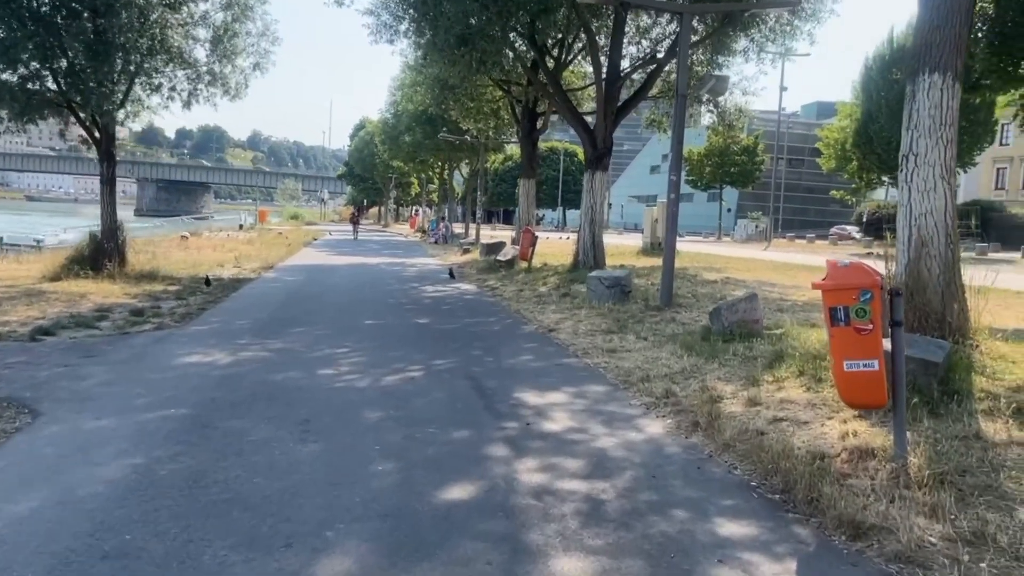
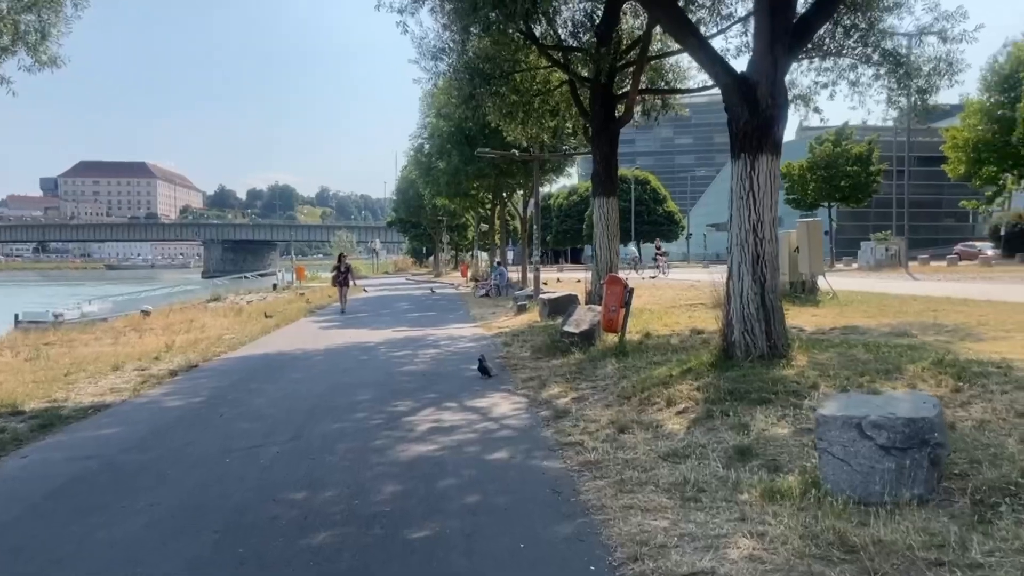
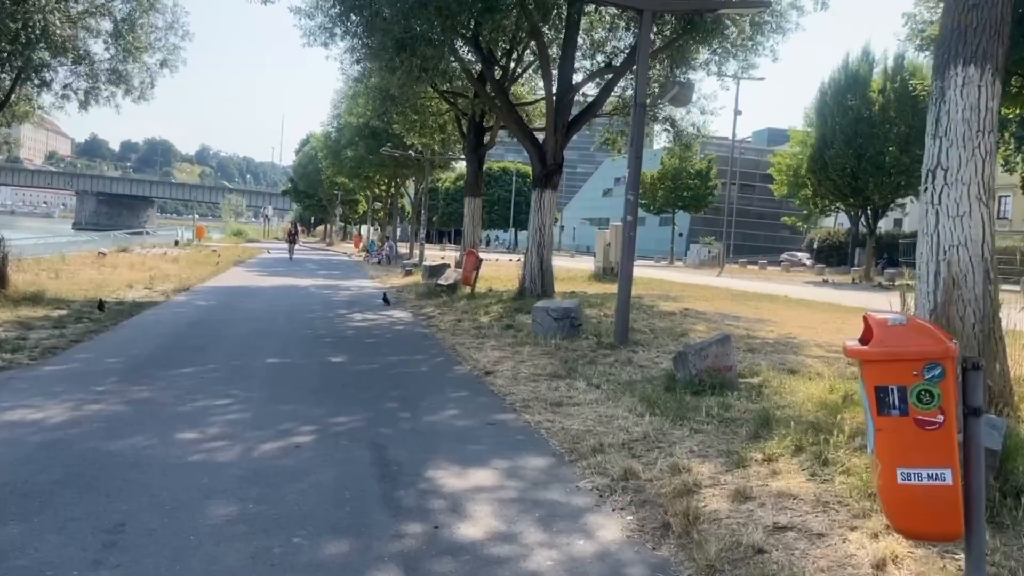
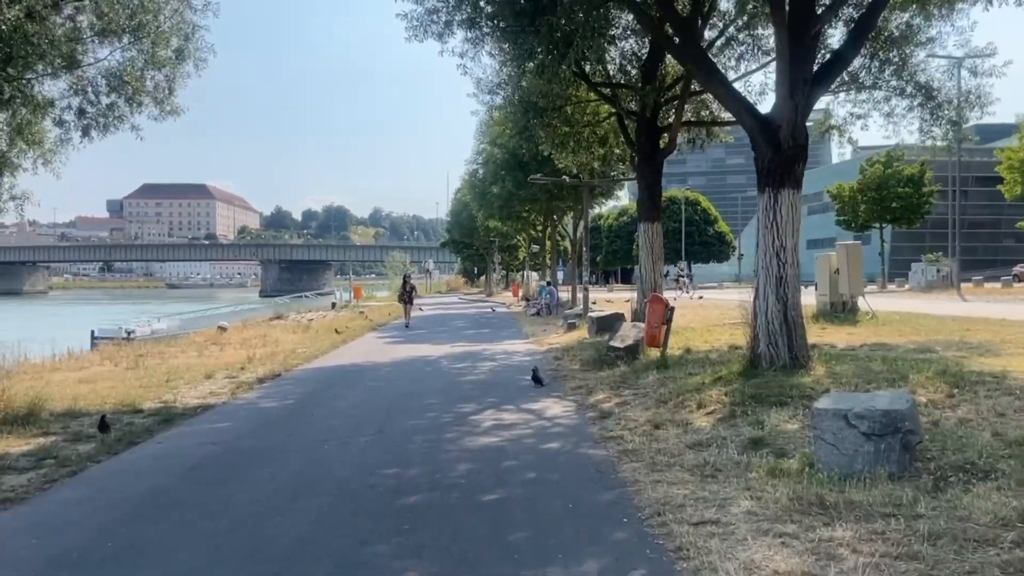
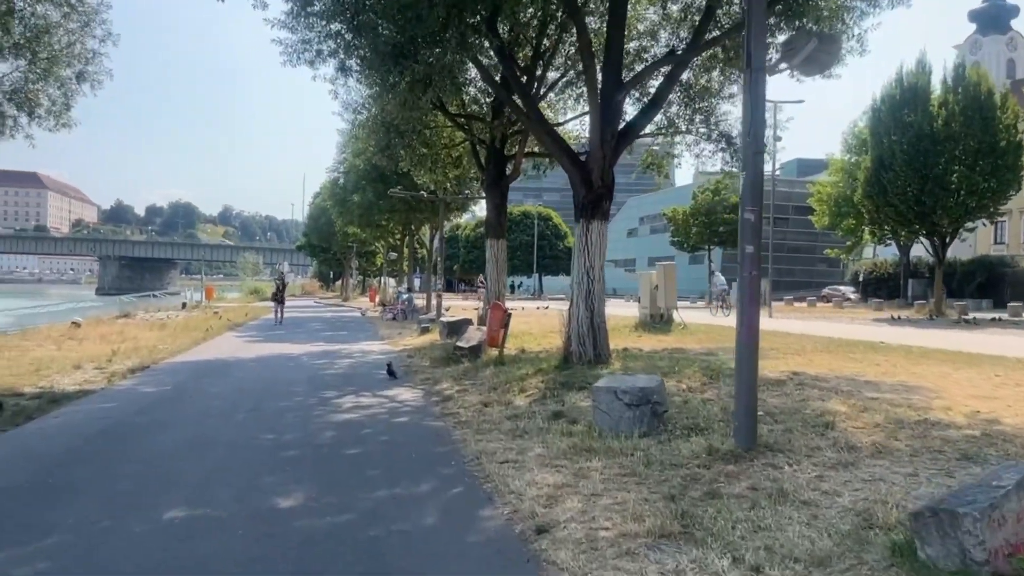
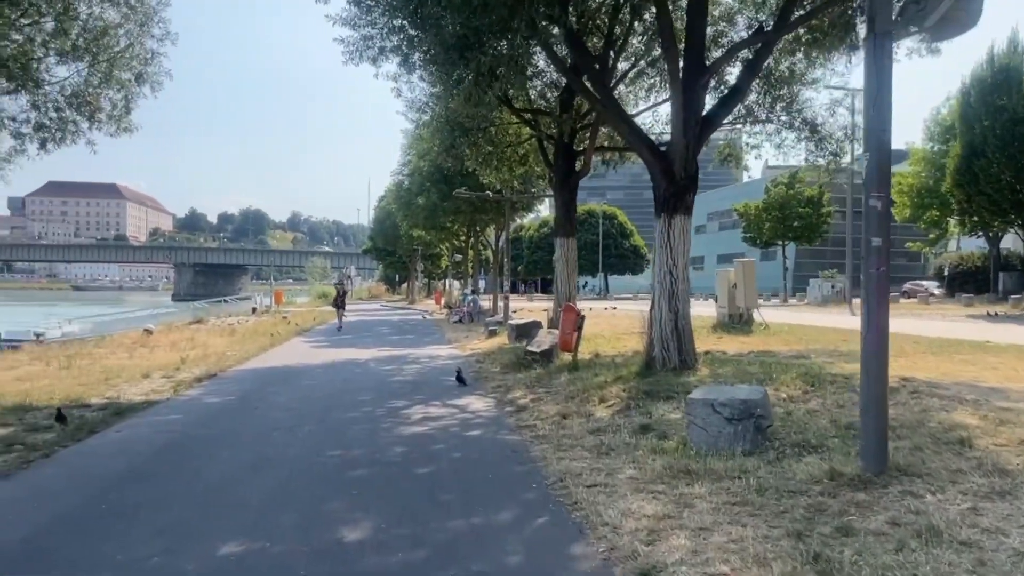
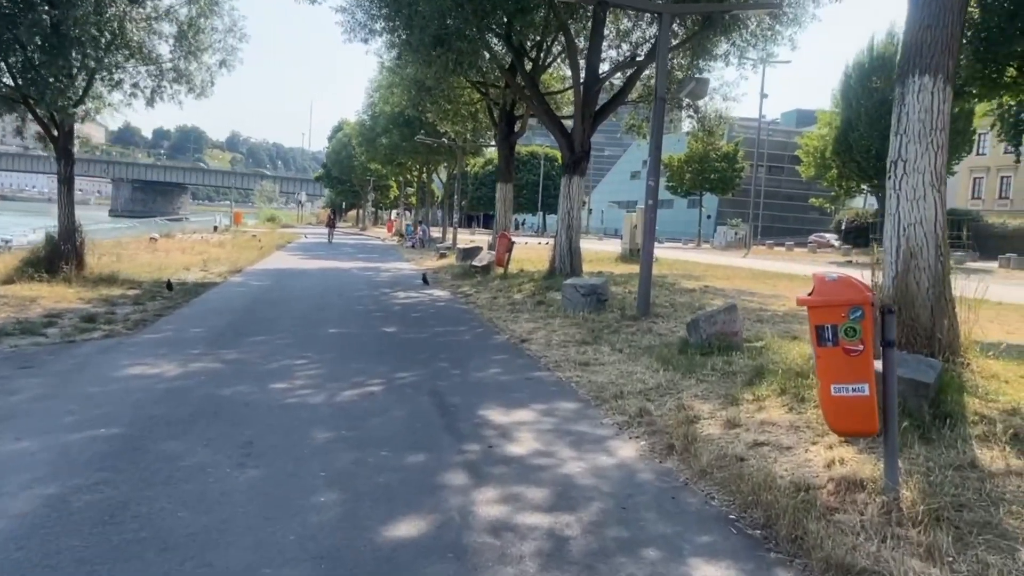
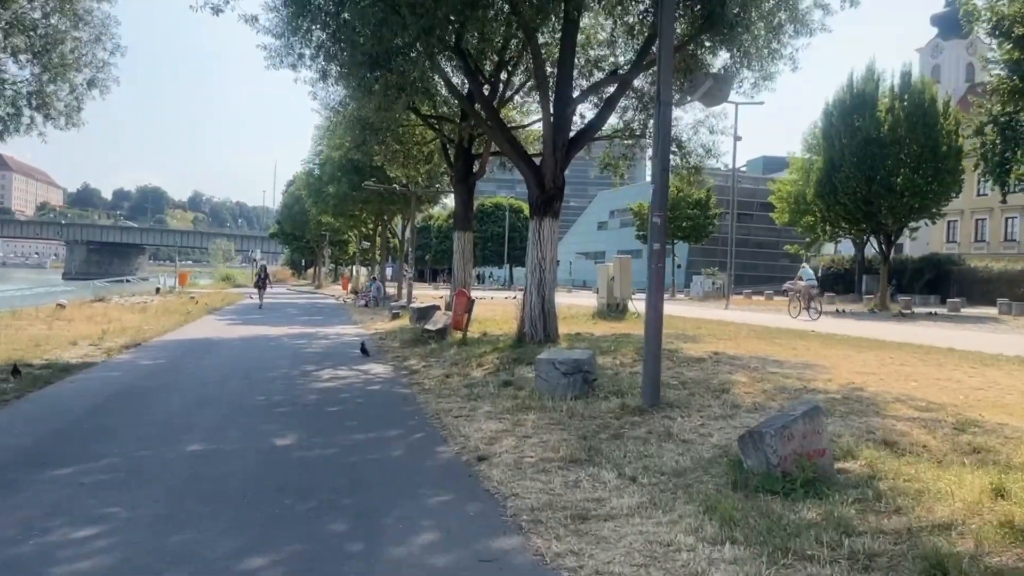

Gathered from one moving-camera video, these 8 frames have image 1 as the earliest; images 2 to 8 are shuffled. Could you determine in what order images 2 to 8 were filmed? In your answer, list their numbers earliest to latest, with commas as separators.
7, 3, 8, 5, 6, 4, 2
